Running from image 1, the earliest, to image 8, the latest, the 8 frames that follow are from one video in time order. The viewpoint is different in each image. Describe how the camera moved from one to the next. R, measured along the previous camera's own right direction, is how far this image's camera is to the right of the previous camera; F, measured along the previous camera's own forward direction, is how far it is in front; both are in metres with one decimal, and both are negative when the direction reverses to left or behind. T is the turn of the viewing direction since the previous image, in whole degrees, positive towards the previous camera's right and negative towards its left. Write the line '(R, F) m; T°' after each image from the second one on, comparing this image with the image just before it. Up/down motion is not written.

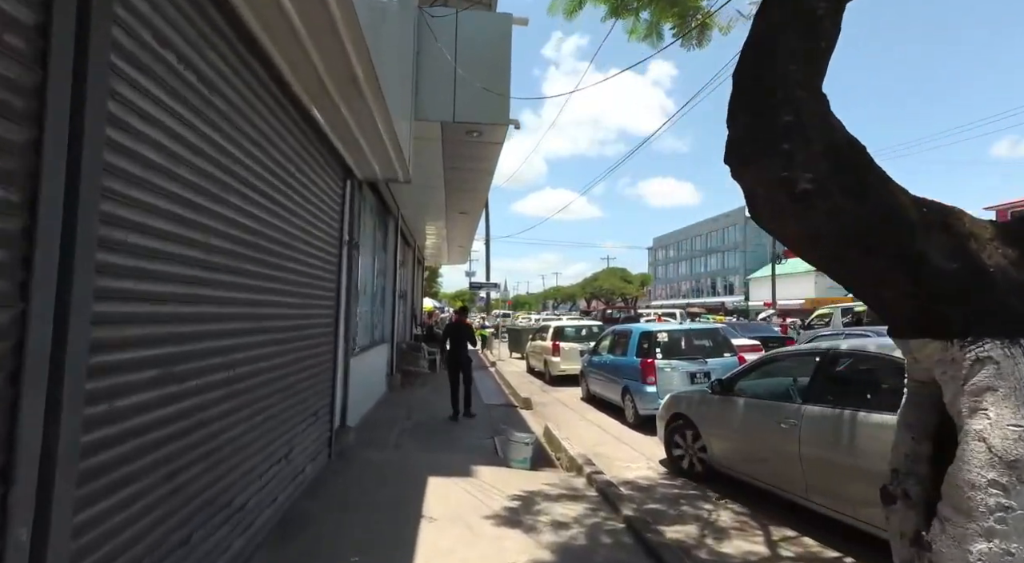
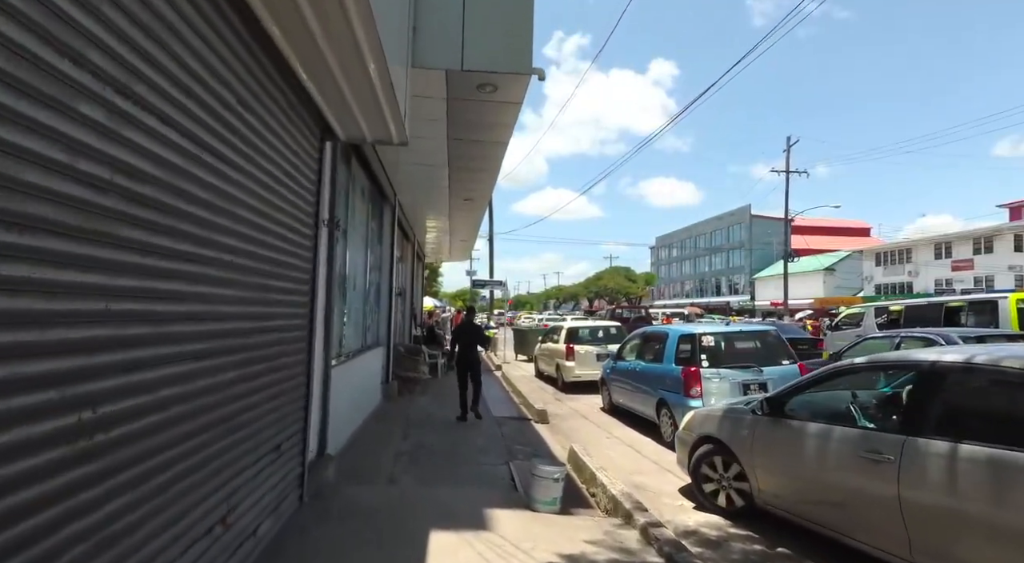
(-0.2, +1.4) m; 0°
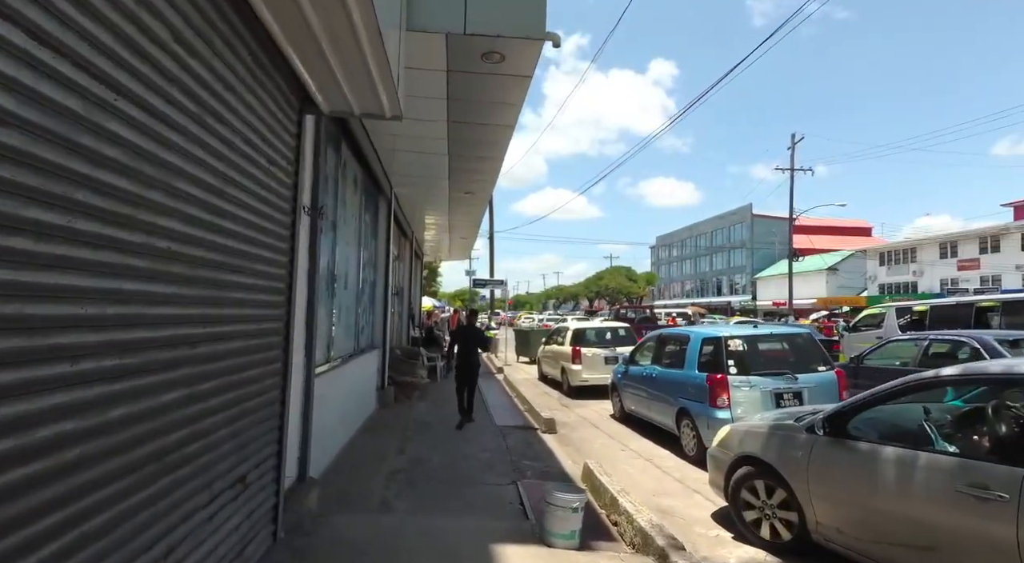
(-0.1, +0.7) m; 0°
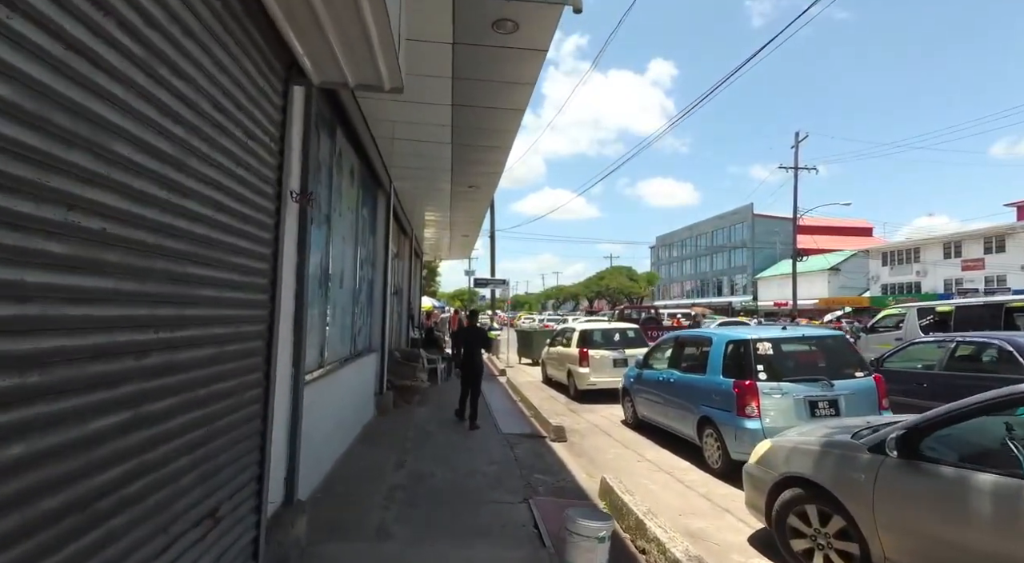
(-0.1, +0.5) m; 0°
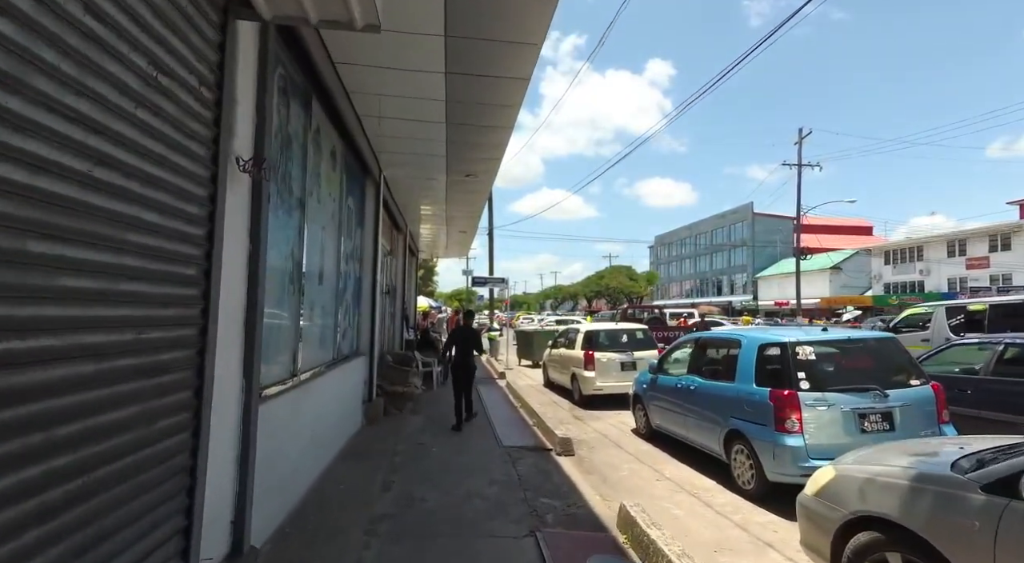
(0.0, +0.8) m; 0°
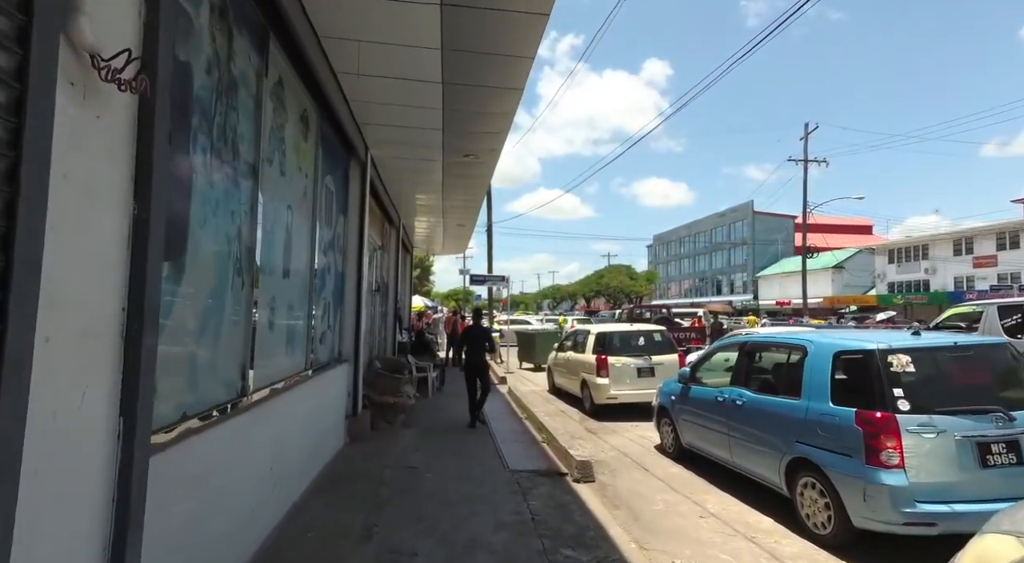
(-0.1, +1.2) m; 0°
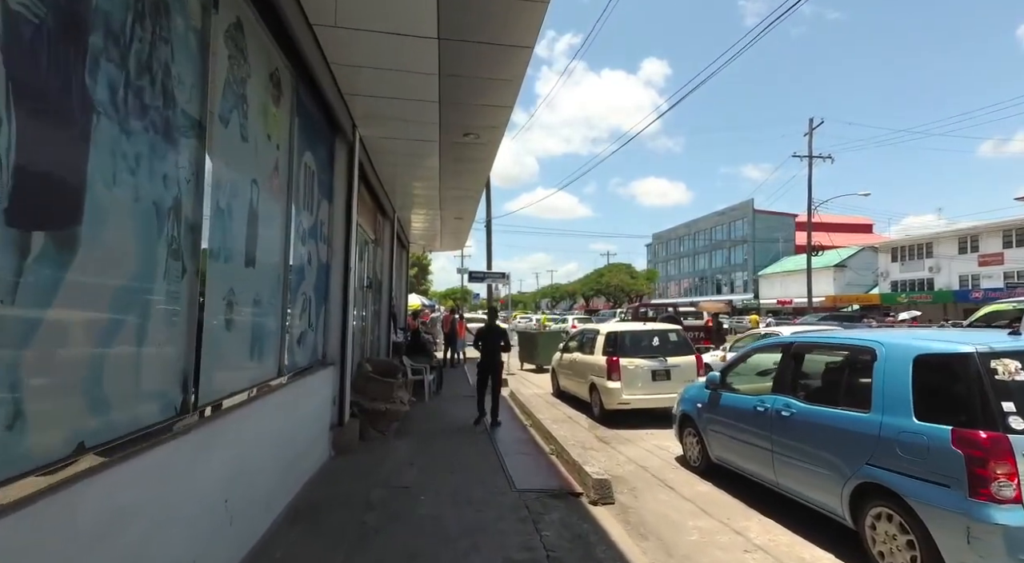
(-0.1, +0.8) m; 0°
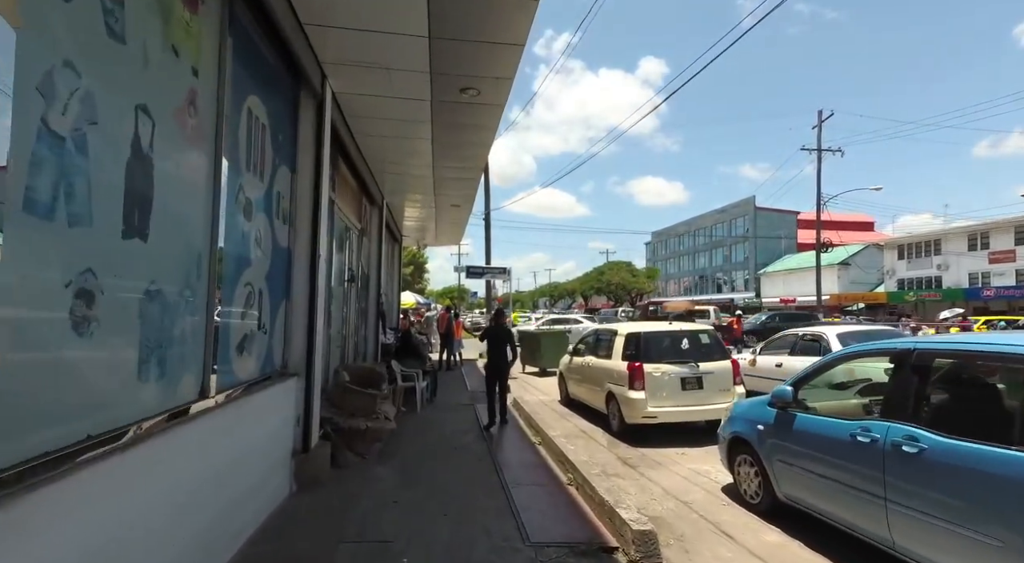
(-0.1, +1.4) m; 0°
